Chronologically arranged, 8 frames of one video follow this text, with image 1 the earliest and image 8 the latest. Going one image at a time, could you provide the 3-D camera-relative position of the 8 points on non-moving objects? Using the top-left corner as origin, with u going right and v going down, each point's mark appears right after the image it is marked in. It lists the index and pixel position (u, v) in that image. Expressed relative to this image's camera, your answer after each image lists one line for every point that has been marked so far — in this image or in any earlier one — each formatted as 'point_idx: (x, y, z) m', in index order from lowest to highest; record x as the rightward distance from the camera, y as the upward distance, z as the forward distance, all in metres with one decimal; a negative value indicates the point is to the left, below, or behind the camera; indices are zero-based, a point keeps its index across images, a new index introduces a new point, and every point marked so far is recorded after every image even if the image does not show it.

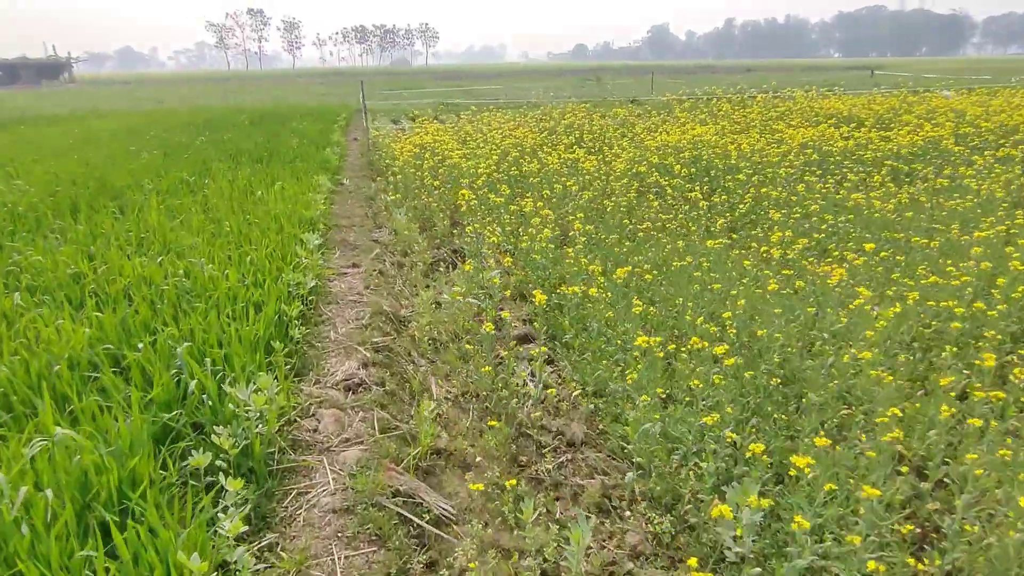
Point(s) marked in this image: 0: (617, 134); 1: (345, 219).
0: (+1.7, +2.4, +10.6) m
1: (-1.9, +0.8, +7.6) m
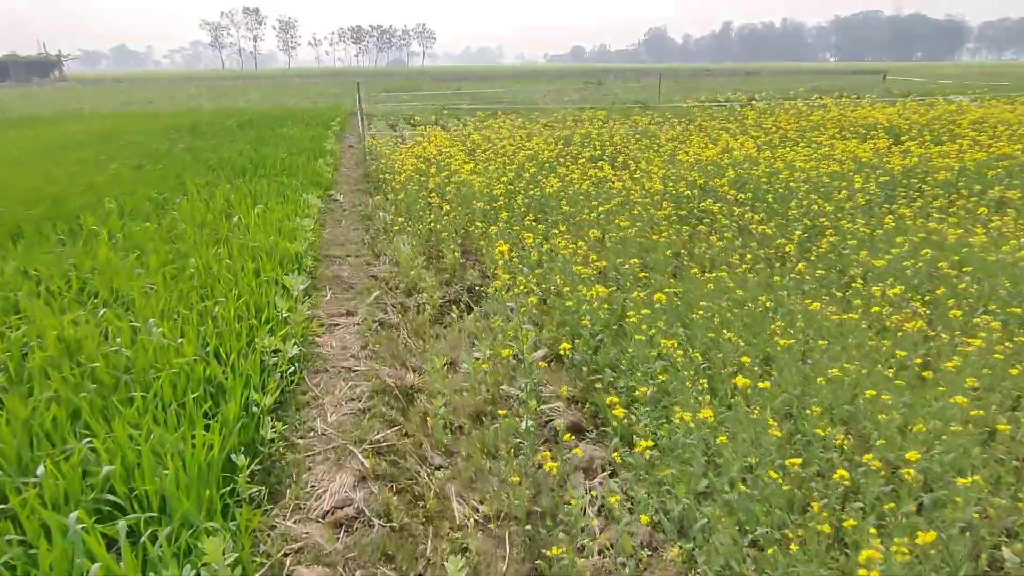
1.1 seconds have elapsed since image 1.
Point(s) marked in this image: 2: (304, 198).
0: (+1.9, +2.0, +9.6) m
1: (-1.7, +0.4, +6.6) m
2: (-2.4, +1.0, +7.4) m
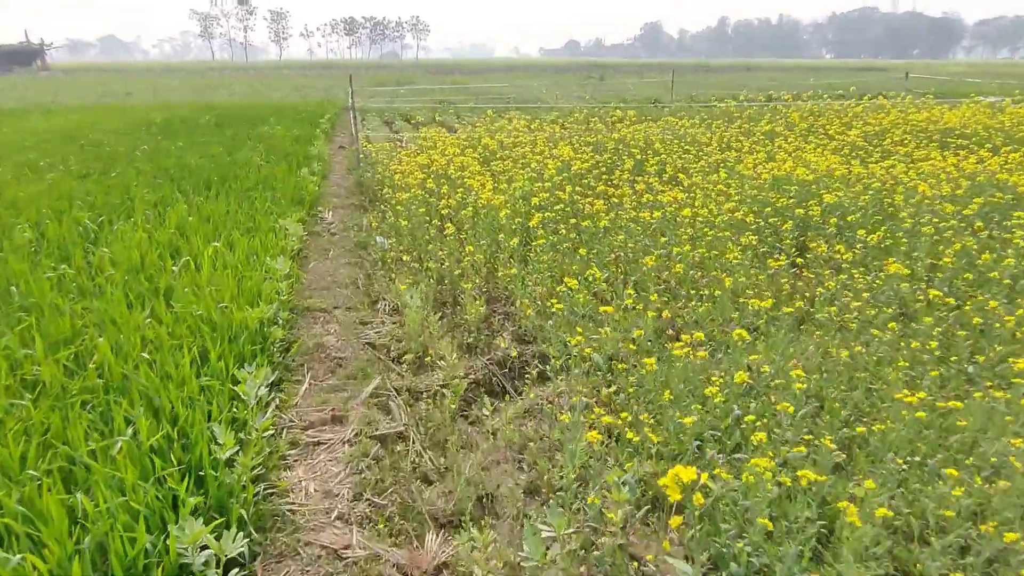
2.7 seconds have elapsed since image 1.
0: (+2.2, +1.6, +8.0) m
1: (-1.4, 0.0, +5.0) m
2: (-2.1, +0.6, +5.9) m
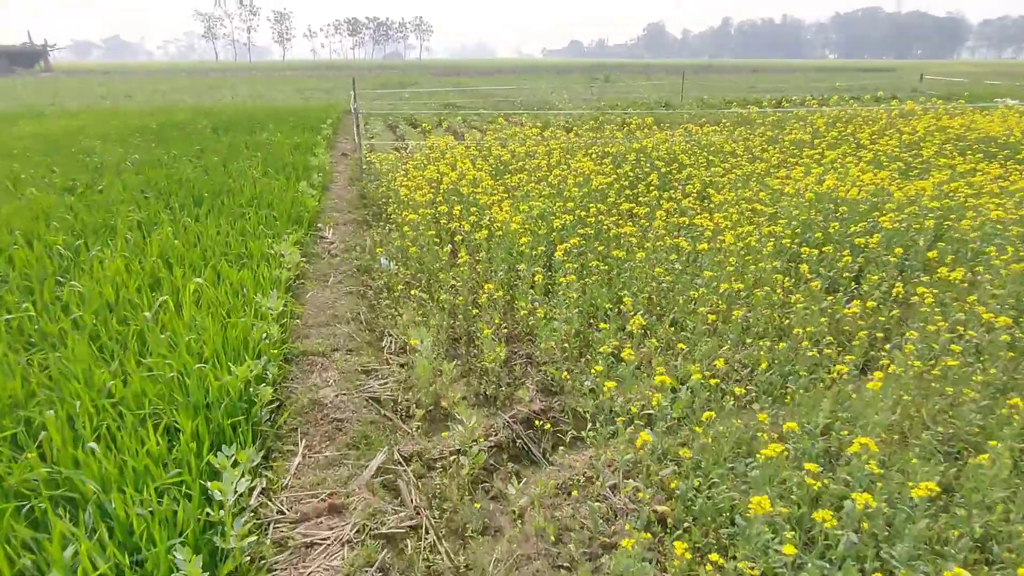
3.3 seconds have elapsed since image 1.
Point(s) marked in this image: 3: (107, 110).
0: (+2.4, +1.3, +7.5) m
1: (-1.3, -0.3, +4.5) m
2: (-1.9, +0.3, +5.3) m
3: (-11.7, +5.1, +18.7) m
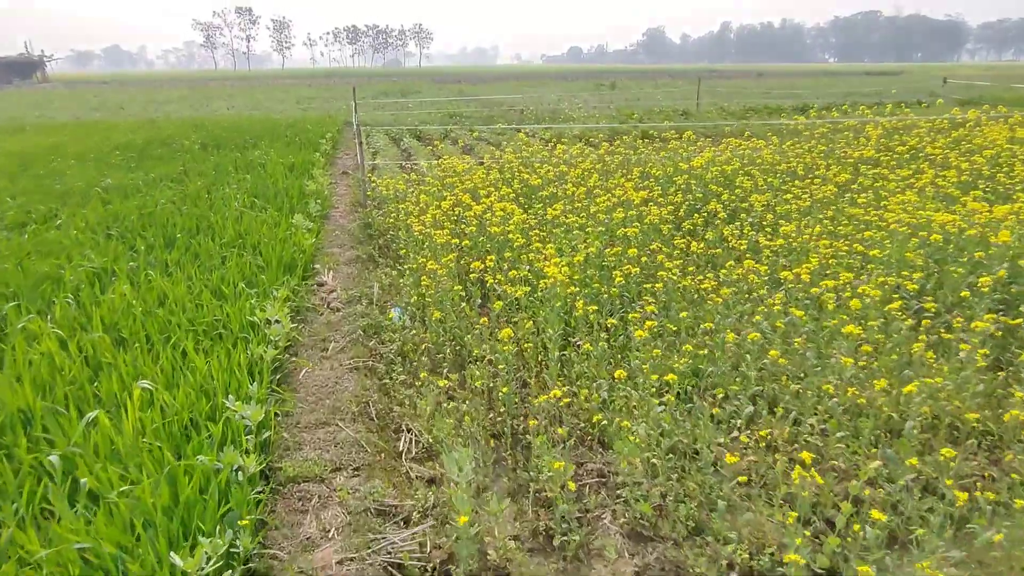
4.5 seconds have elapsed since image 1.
0: (+2.7, +0.9, +6.4) m
1: (-1.0, -0.7, +3.4) m
2: (-1.6, -0.1, +4.2) m
3: (-11.4, +4.4, +17.6) m
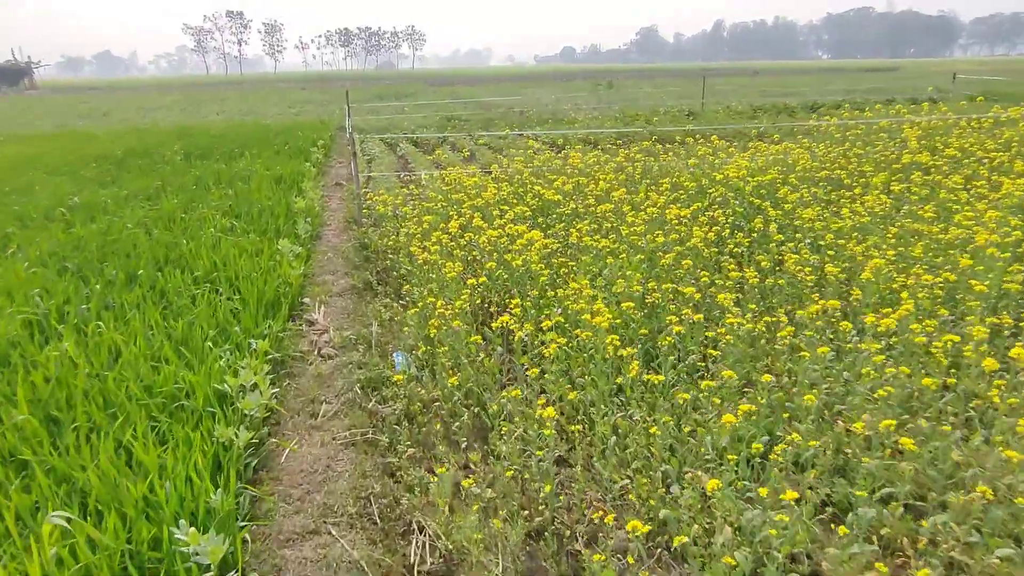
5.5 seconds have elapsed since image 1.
0: (+2.8, +0.7, +5.6) m
1: (-0.8, -1.0, +2.6) m
2: (-1.4, -0.4, +3.4) m
3: (-11.4, +4.0, +16.8) m
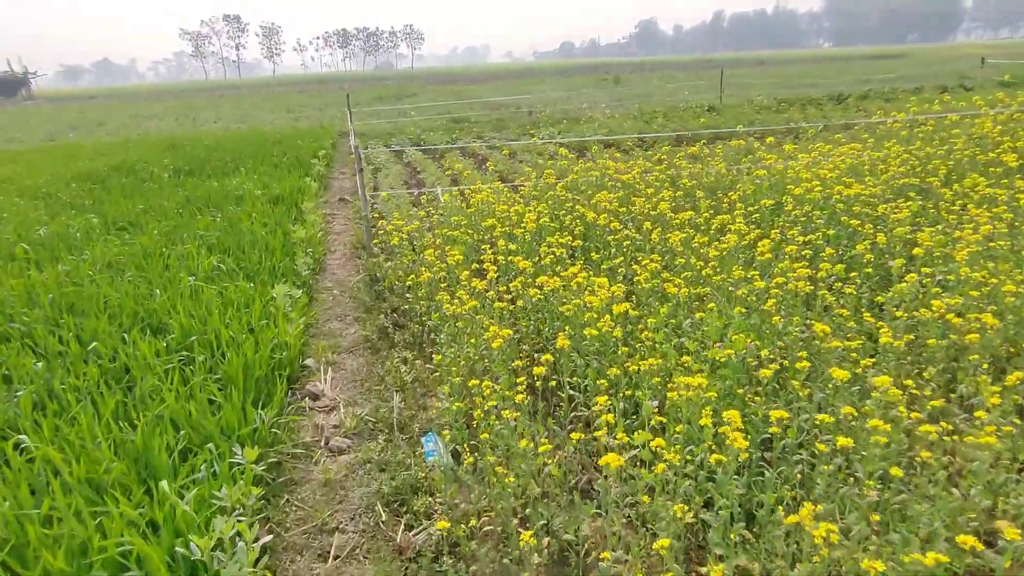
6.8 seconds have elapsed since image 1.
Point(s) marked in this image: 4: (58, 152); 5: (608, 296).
0: (+3.1, +0.4, +4.6) m
1: (-0.5, -1.4, +1.6) m
2: (-1.1, -0.8, +2.5) m
3: (-11.1, +3.4, +15.9) m
4: (-10.0, +3.0, +14.6) m
5: (+0.5, 0.0, +3.7) m
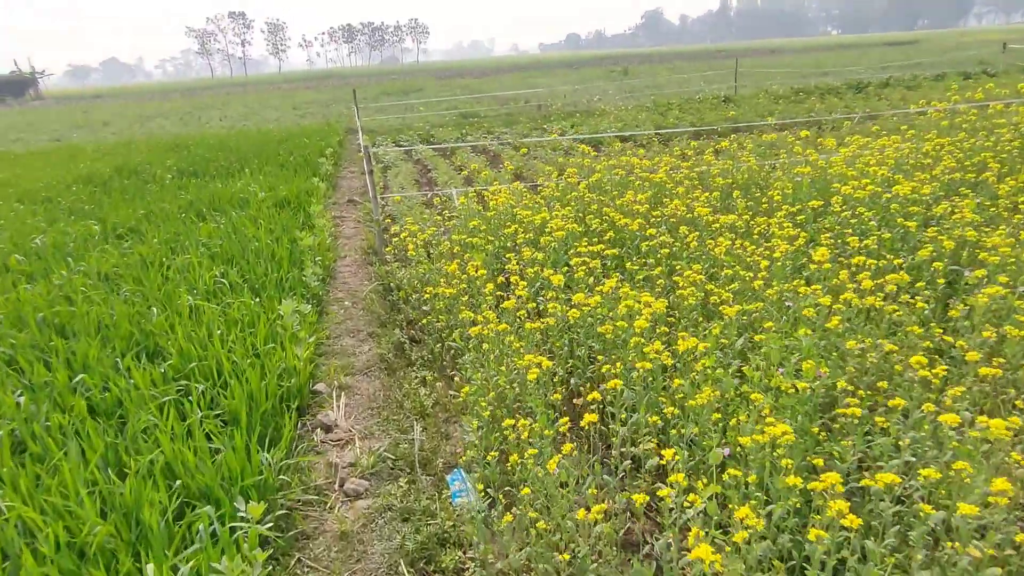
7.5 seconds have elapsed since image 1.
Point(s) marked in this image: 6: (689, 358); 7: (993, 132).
0: (+3.3, +0.4, +4.2) m
1: (-0.3, -1.5, +1.3) m
2: (-1.0, -0.9, +2.1) m
3: (-10.8, +3.3, +15.6) m
4: (-9.8, +3.0, +14.3) m
5: (+0.7, -0.1, +3.3) m
6: (+0.8, -0.3, +3.0) m
7: (+5.2, +1.7, +7.1) m
